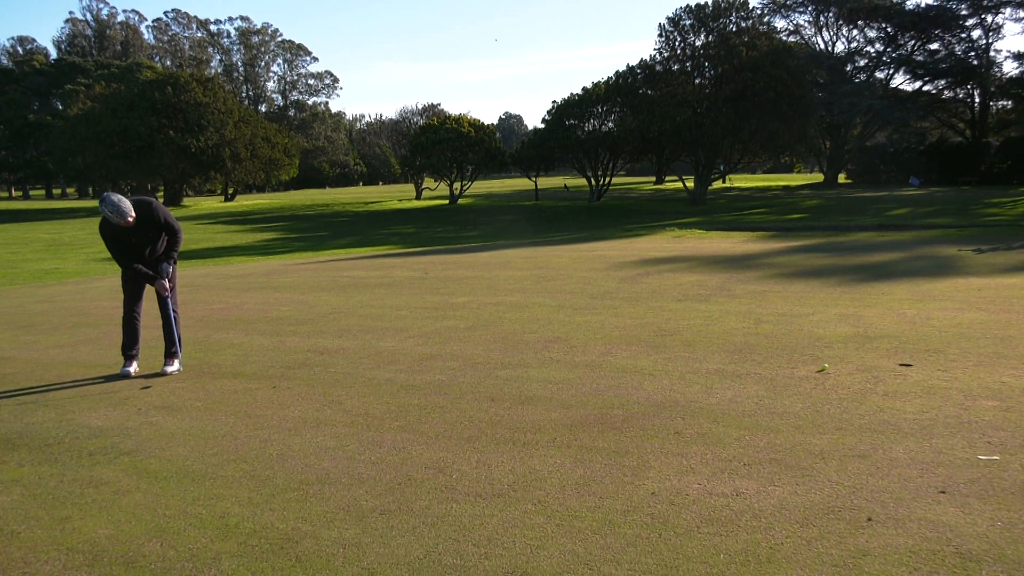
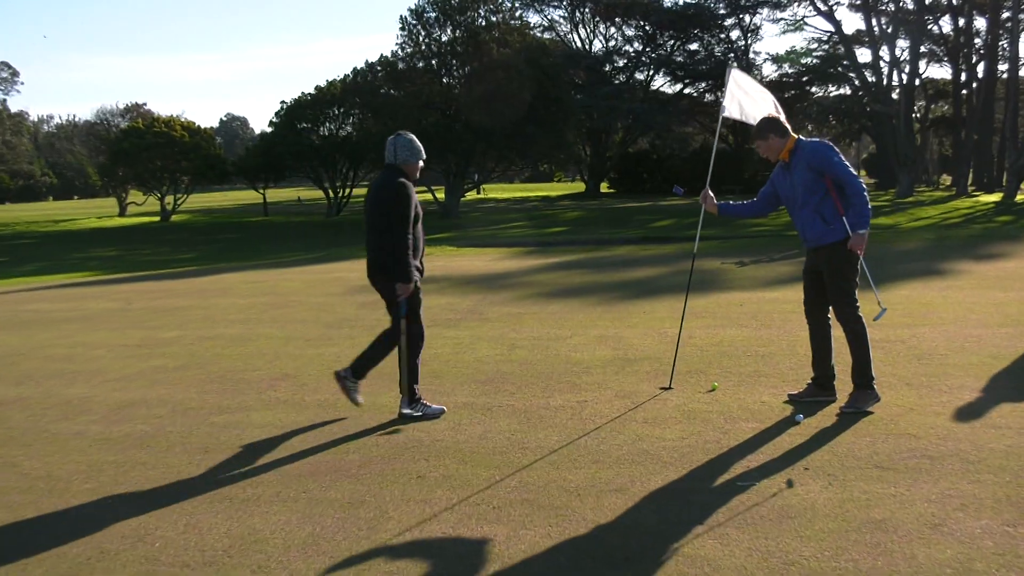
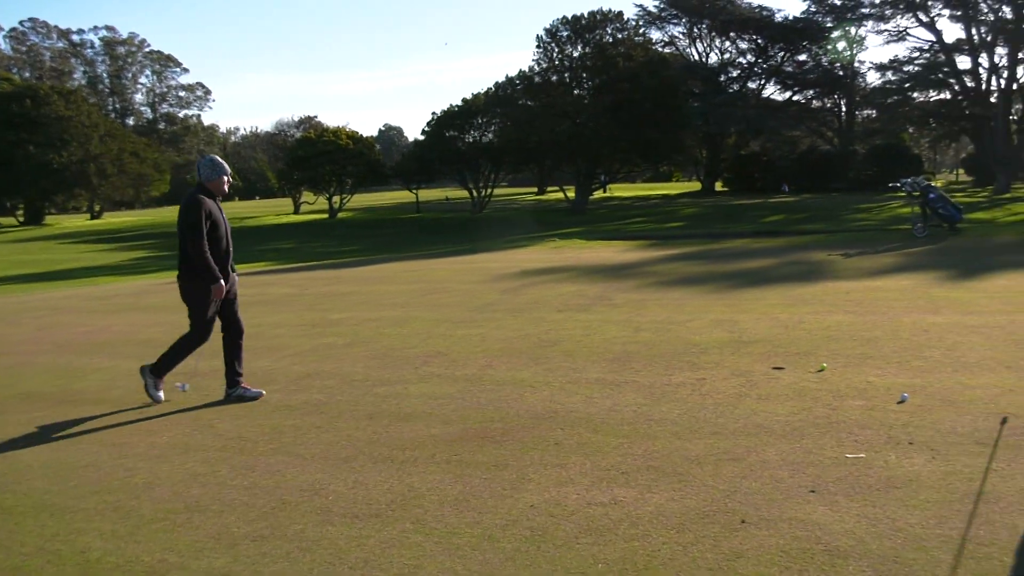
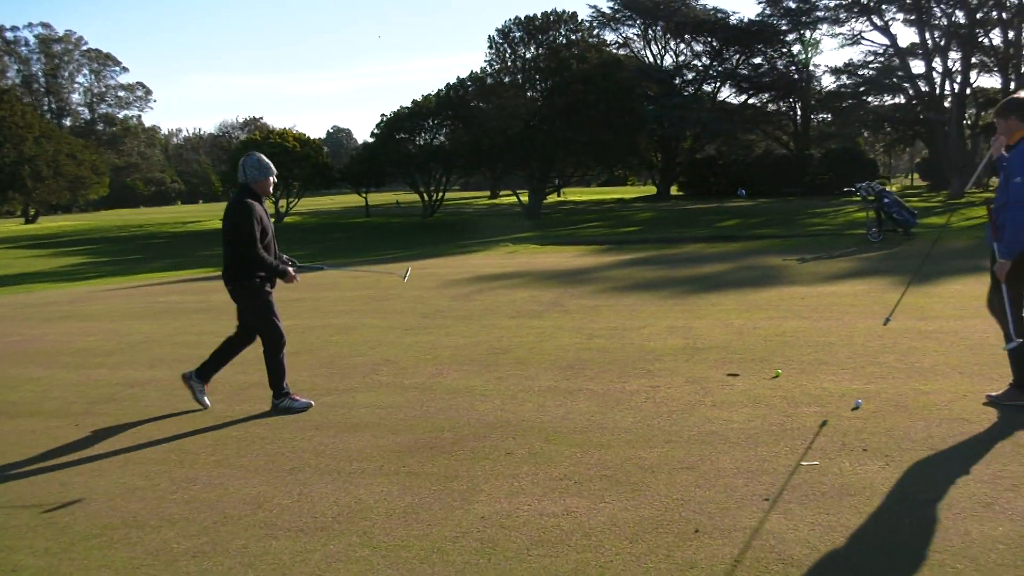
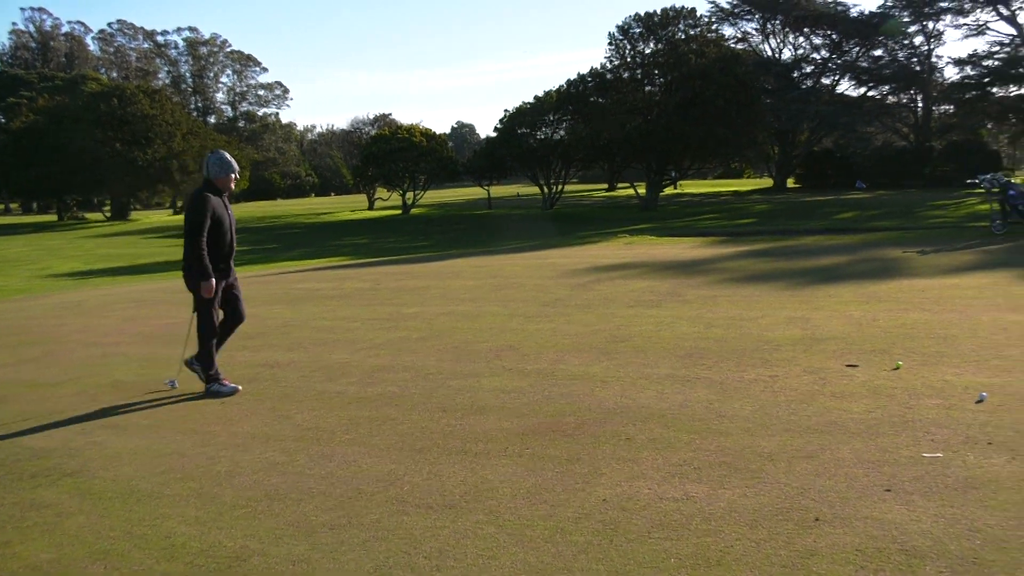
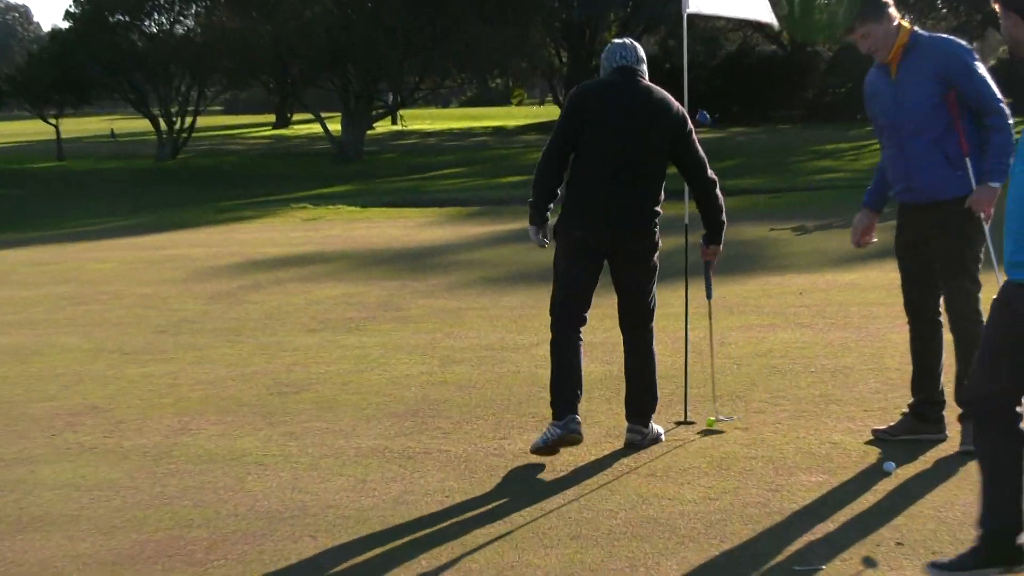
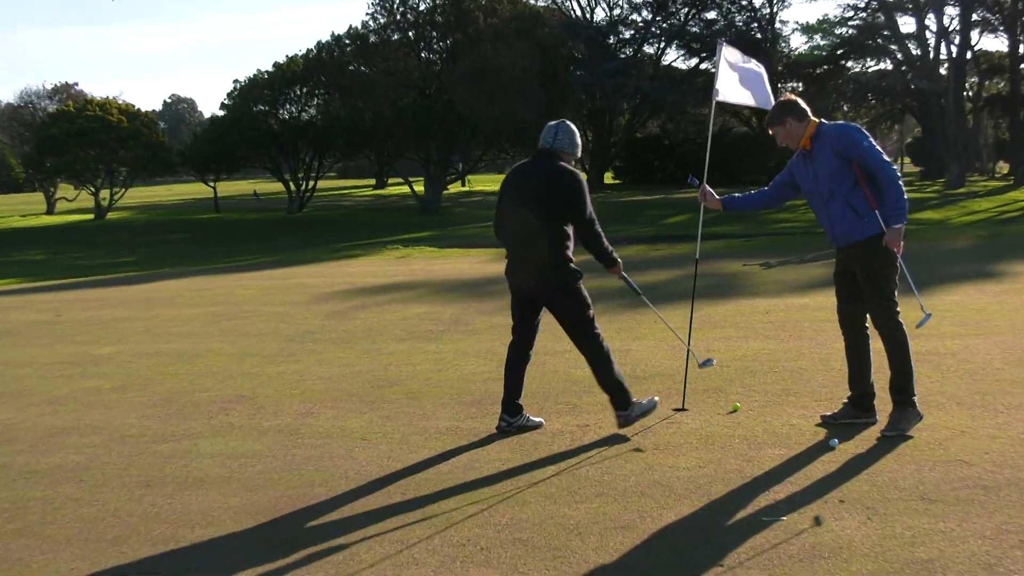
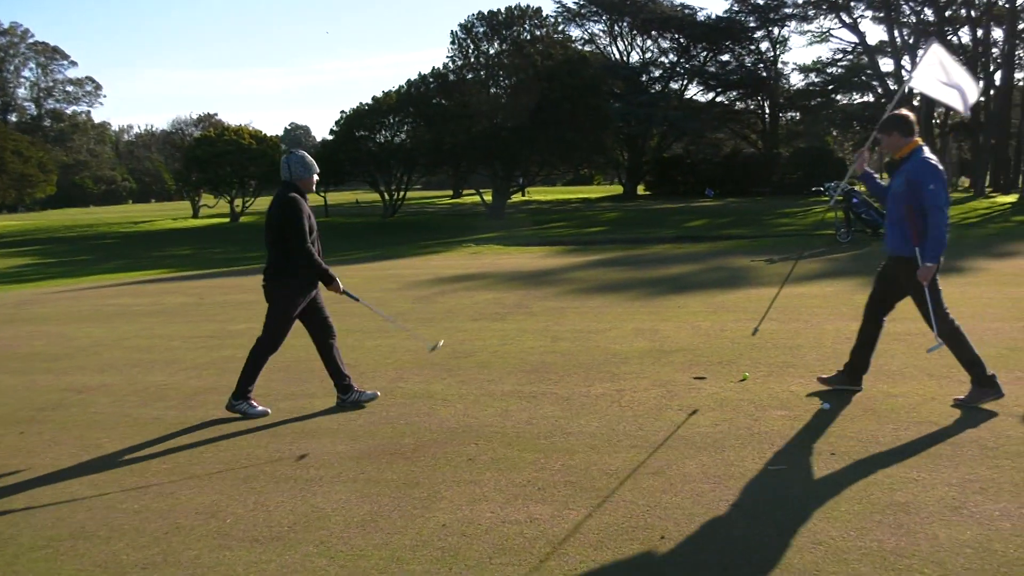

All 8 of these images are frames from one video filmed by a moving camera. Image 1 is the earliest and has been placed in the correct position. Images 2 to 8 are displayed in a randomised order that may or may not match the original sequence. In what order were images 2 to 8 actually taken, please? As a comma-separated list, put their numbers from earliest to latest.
5, 3, 4, 8, 2, 7, 6
